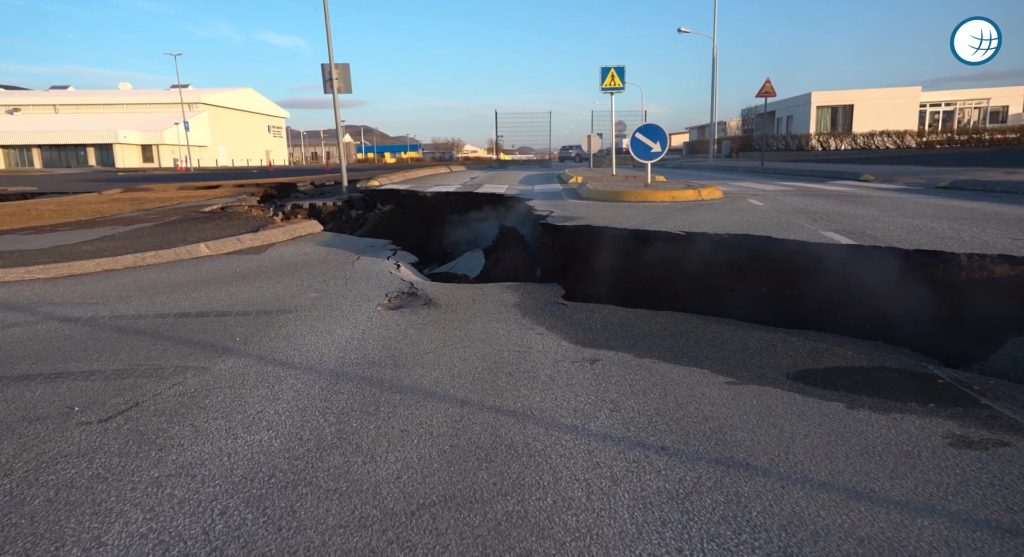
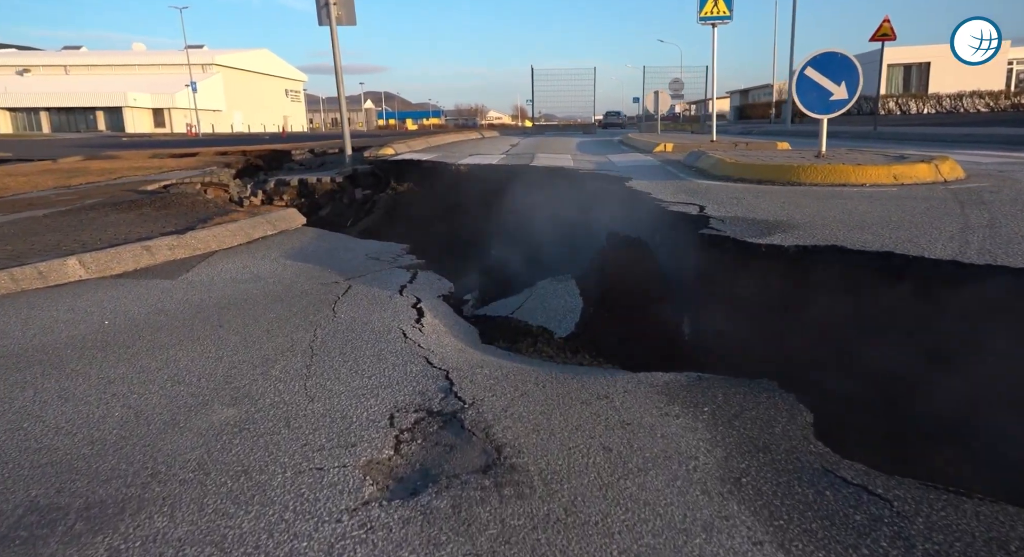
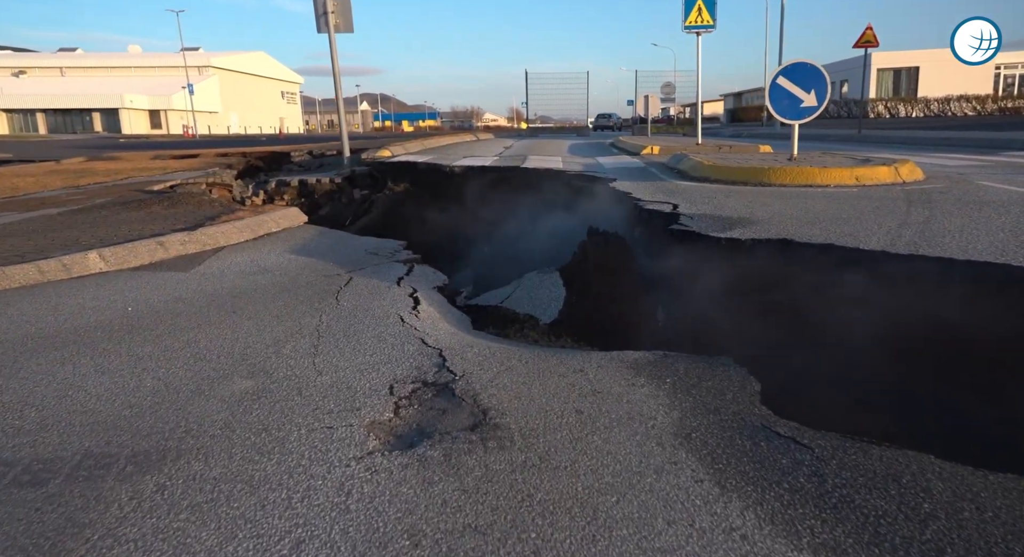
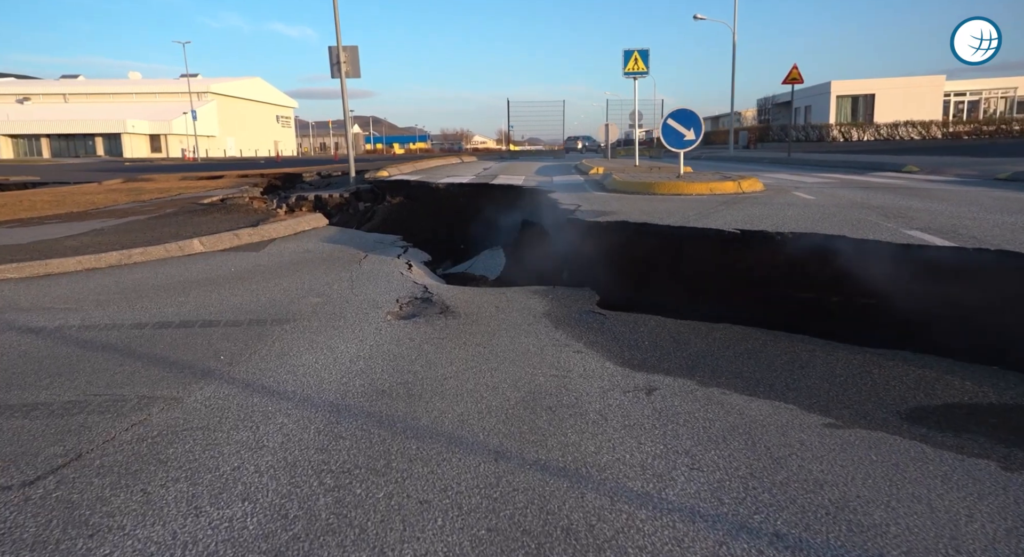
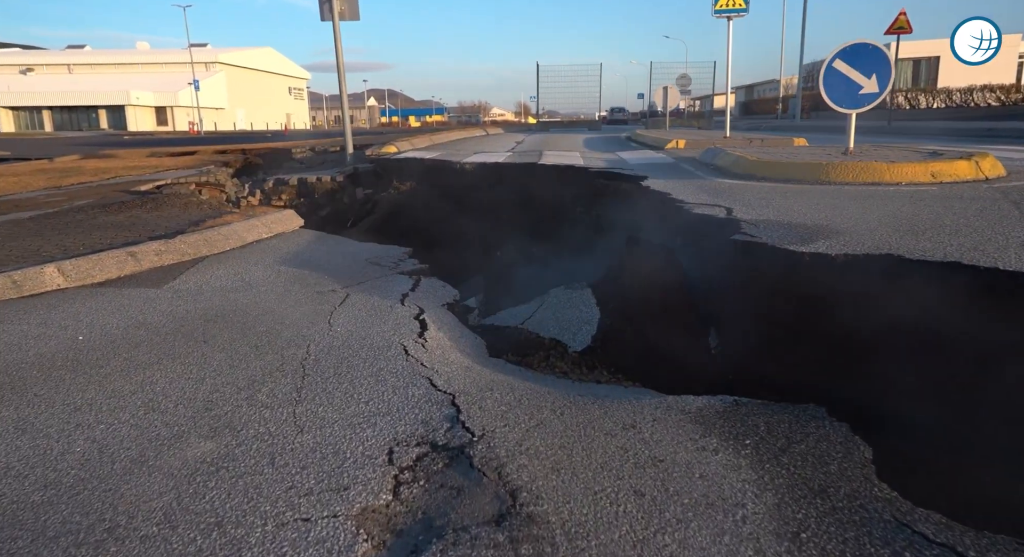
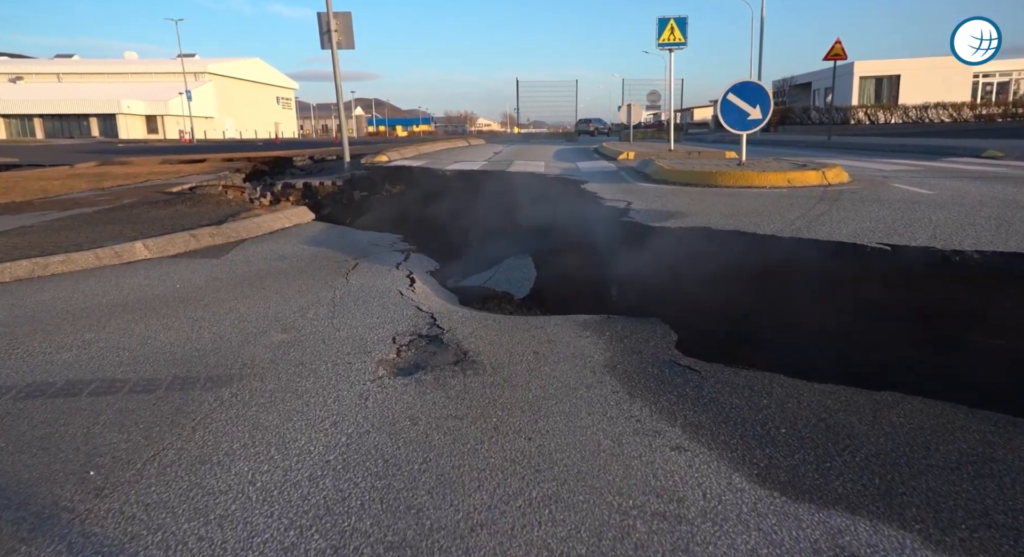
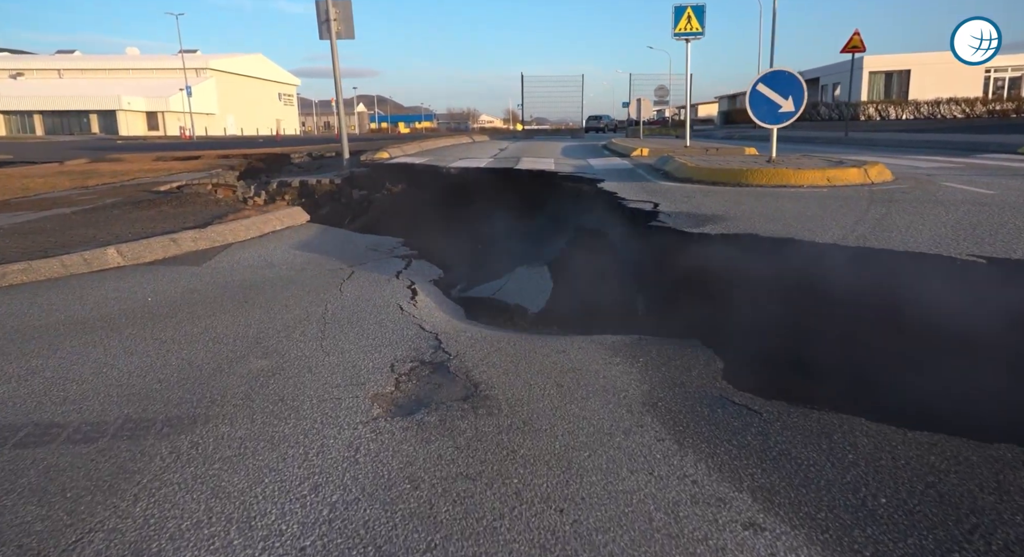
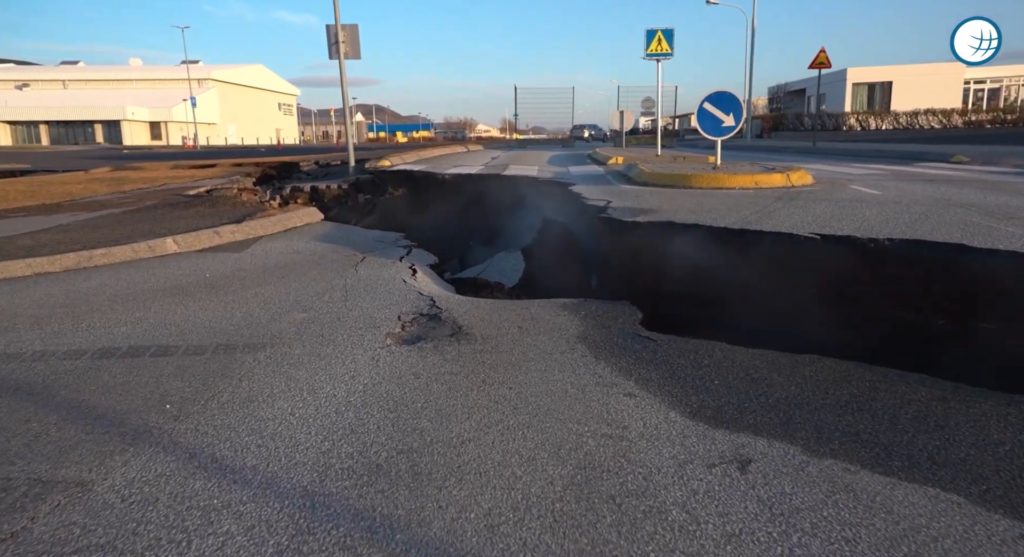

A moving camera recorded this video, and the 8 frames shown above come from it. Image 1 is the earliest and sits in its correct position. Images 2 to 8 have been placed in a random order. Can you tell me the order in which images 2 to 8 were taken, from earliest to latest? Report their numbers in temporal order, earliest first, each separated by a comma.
4, 8, 6, 7, 3, 2, 5
